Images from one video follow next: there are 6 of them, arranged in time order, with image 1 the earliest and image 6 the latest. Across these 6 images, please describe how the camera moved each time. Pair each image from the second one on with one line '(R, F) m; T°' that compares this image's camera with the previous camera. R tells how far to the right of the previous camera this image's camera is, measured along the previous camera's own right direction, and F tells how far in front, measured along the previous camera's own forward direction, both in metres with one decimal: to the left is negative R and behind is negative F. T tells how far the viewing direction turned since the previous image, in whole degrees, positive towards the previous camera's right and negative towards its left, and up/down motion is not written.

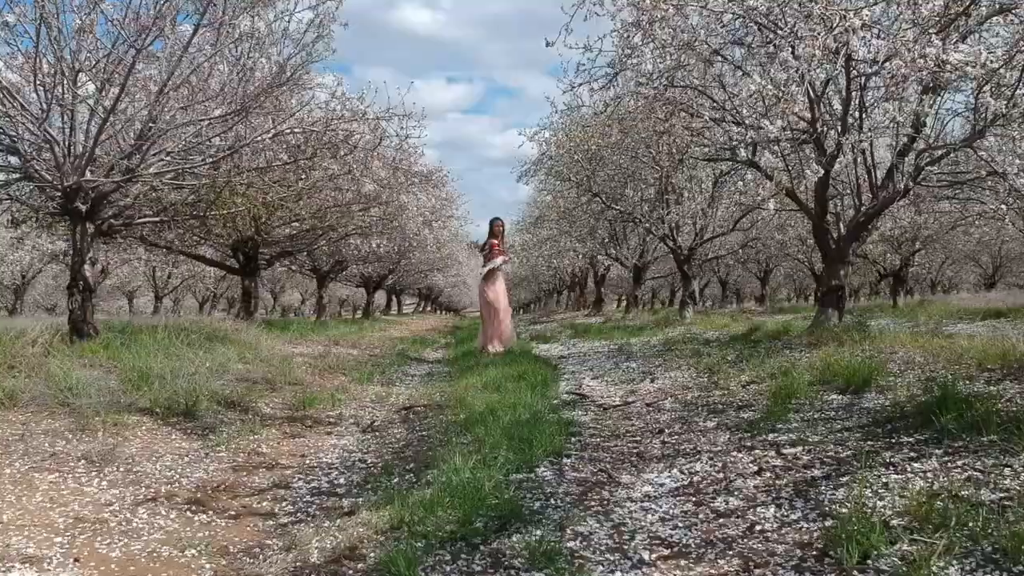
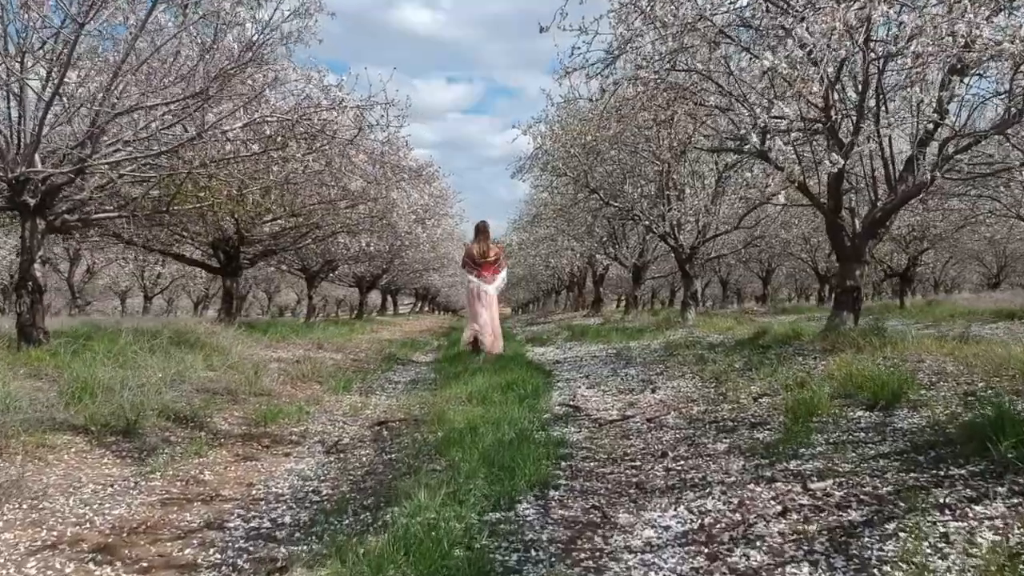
(+0.1, +1.0) m; 0°
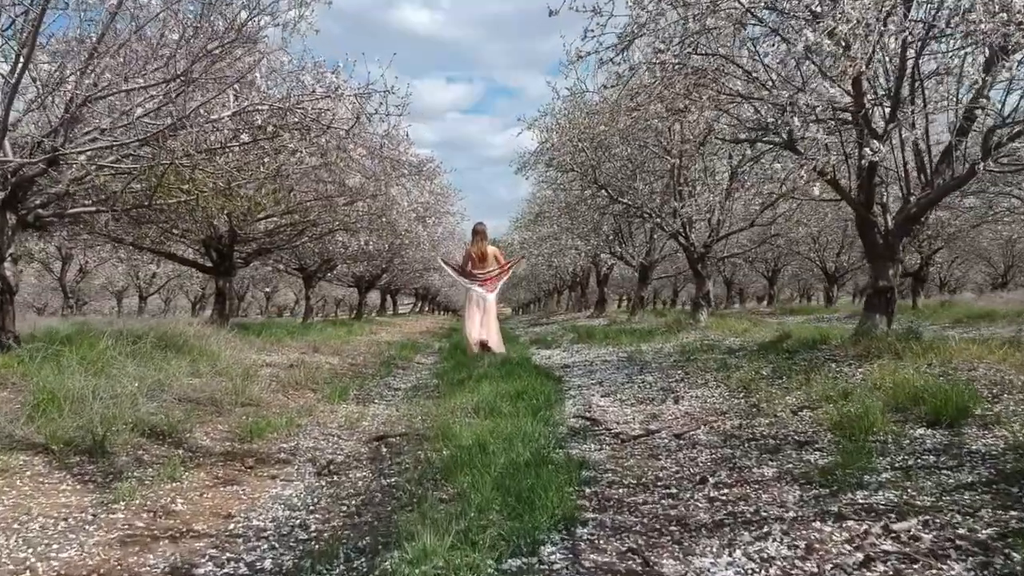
(-0.1, +0.8) m; 0°
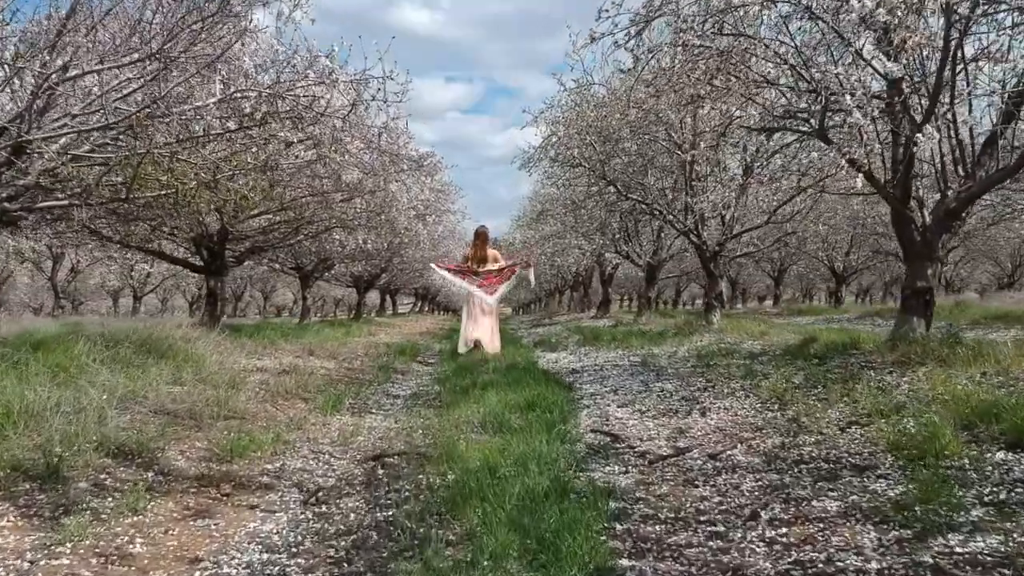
(-0.1, +0.9) m; 0°
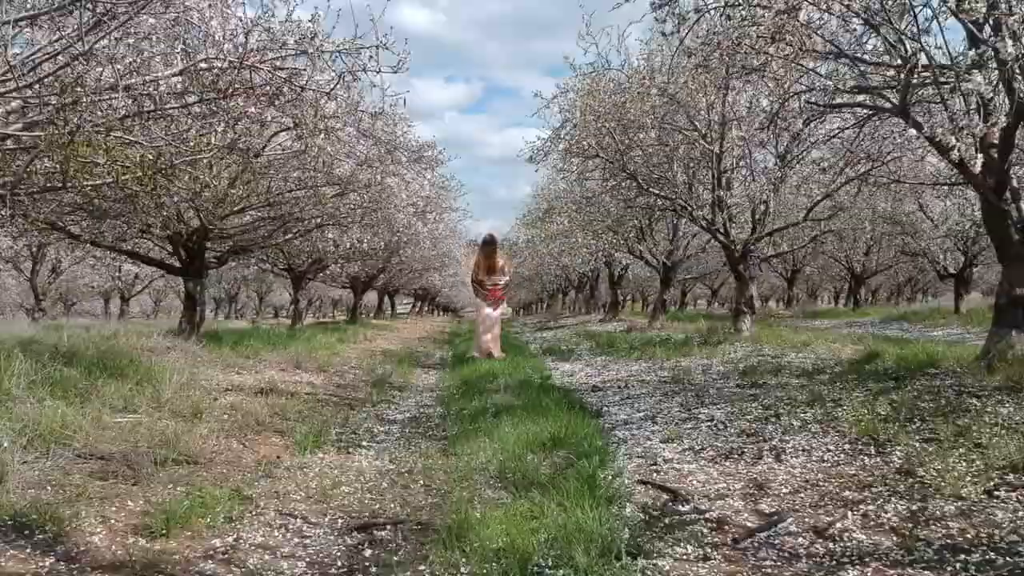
(-0.2, +1.8) m; 0°
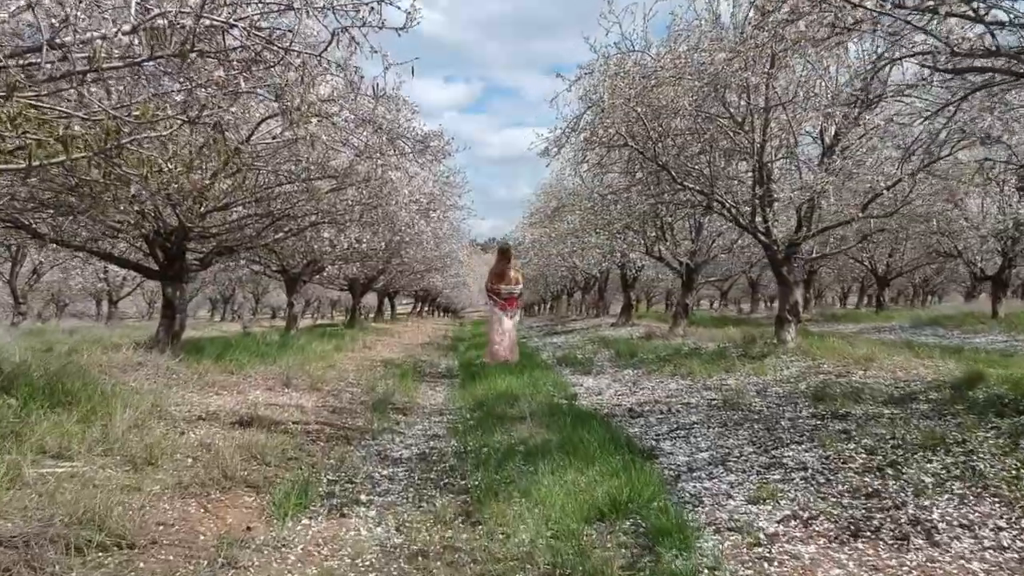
(-0.2, +1.8) m; 0°
